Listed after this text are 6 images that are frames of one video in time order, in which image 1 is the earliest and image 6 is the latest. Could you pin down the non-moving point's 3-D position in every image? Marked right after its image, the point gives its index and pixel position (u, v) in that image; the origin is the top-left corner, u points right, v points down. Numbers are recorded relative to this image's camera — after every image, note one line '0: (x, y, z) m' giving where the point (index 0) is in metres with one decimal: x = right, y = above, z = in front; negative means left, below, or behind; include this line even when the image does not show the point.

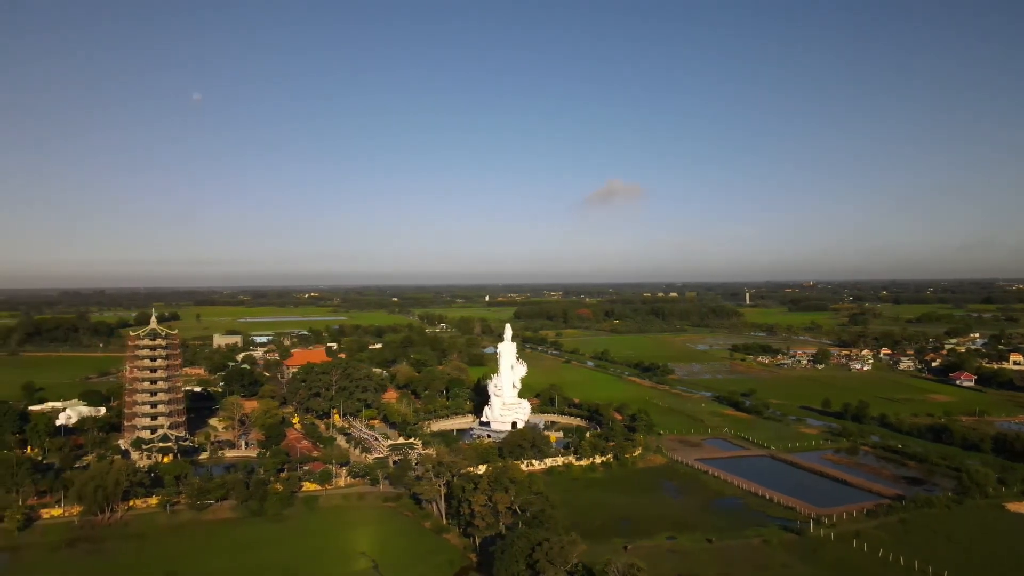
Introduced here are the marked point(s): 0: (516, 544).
0: (+0.2, -6.9, +17.3) m
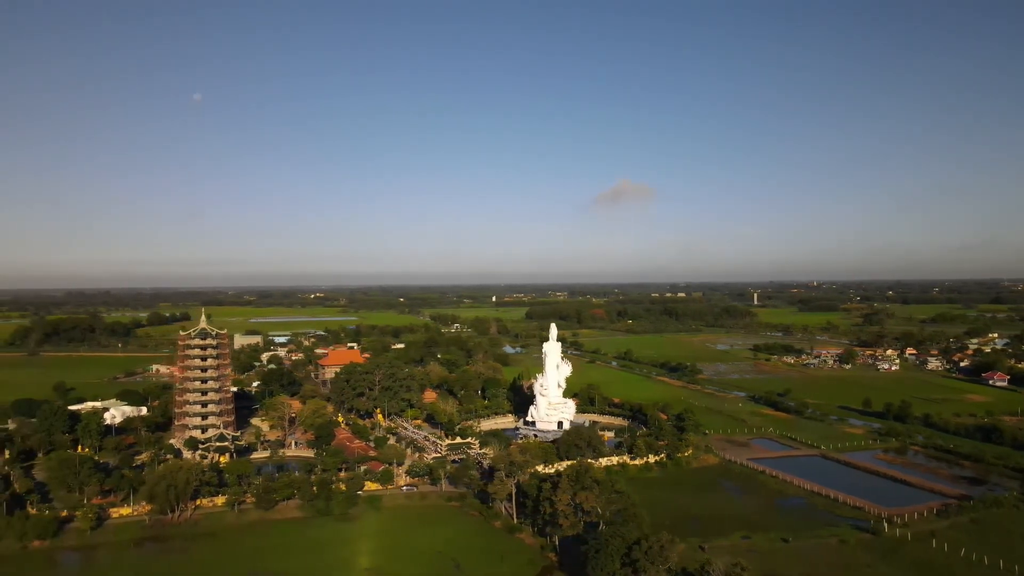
0: (+2.7, -6.9, +17.3) m
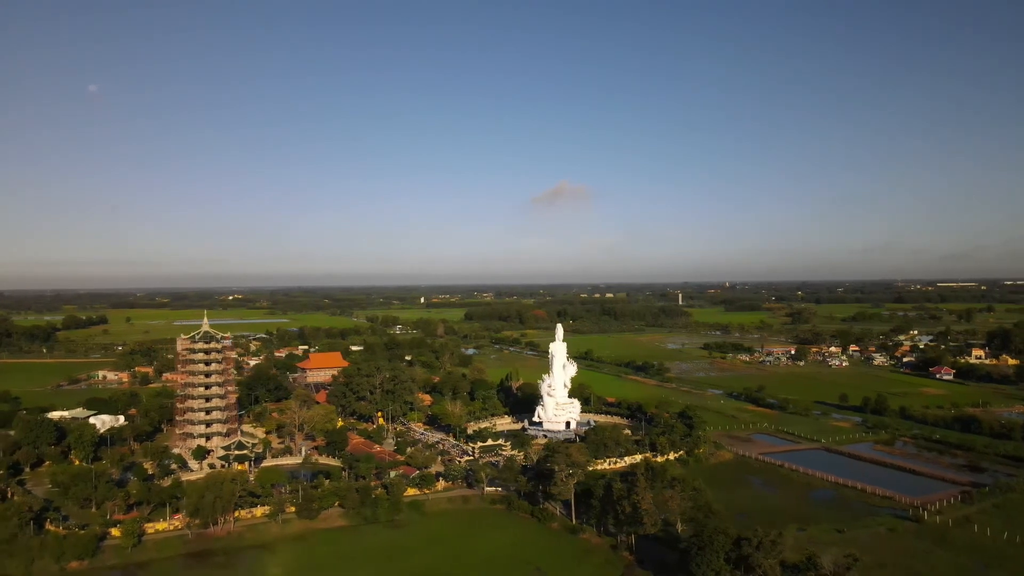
0: (+5.6, -6.9, +17.5) m
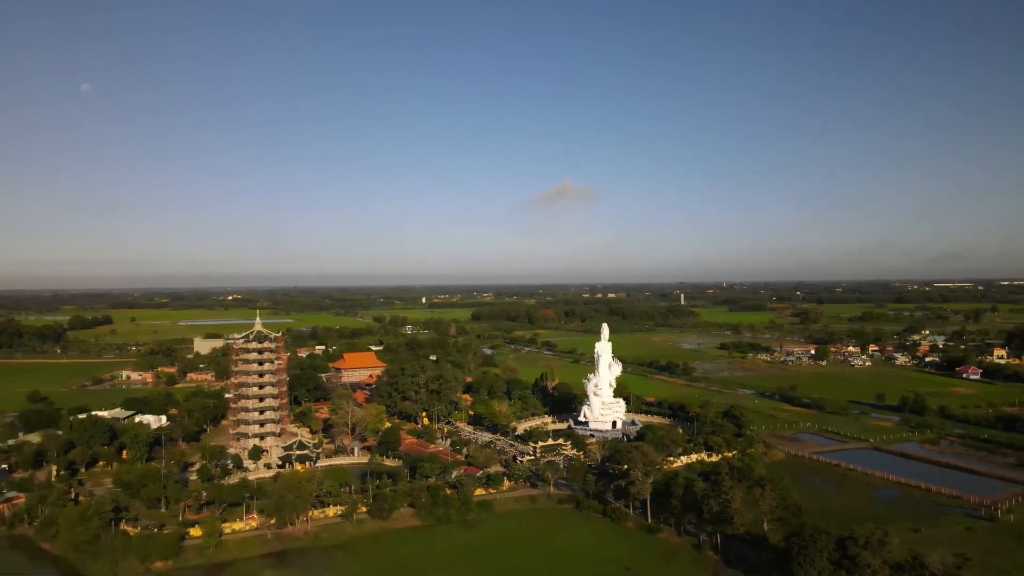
0: (+8.4, -6.8, +17.5) m
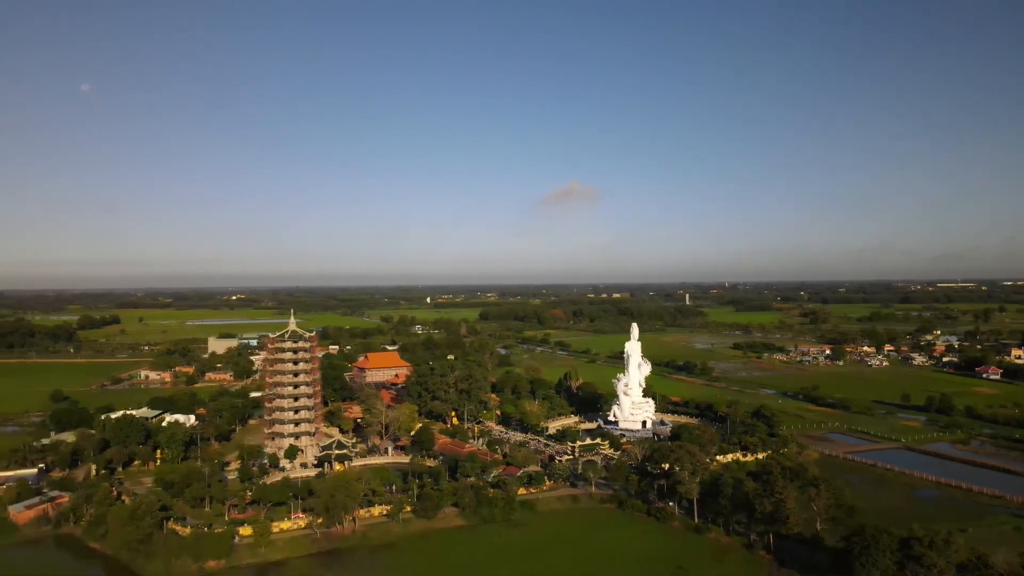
0: (+10.0, -6.8, +17.4) m
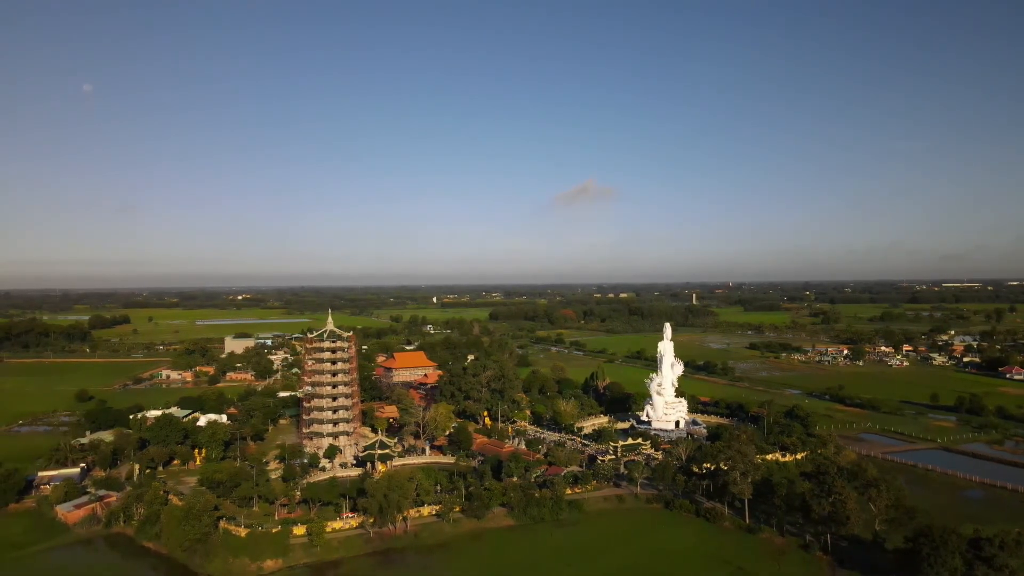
0: (+11.9, -6.8, +17.4) m
